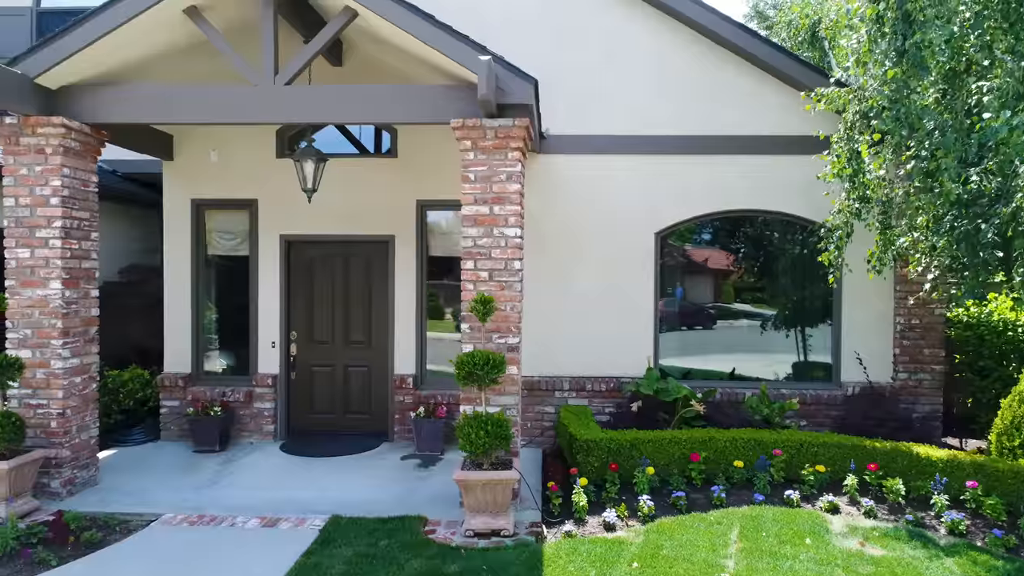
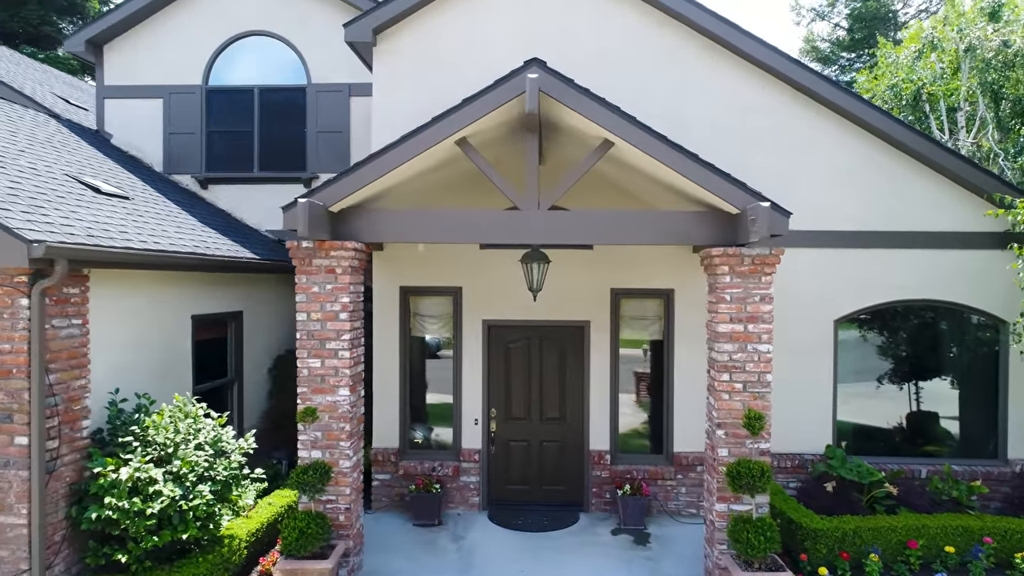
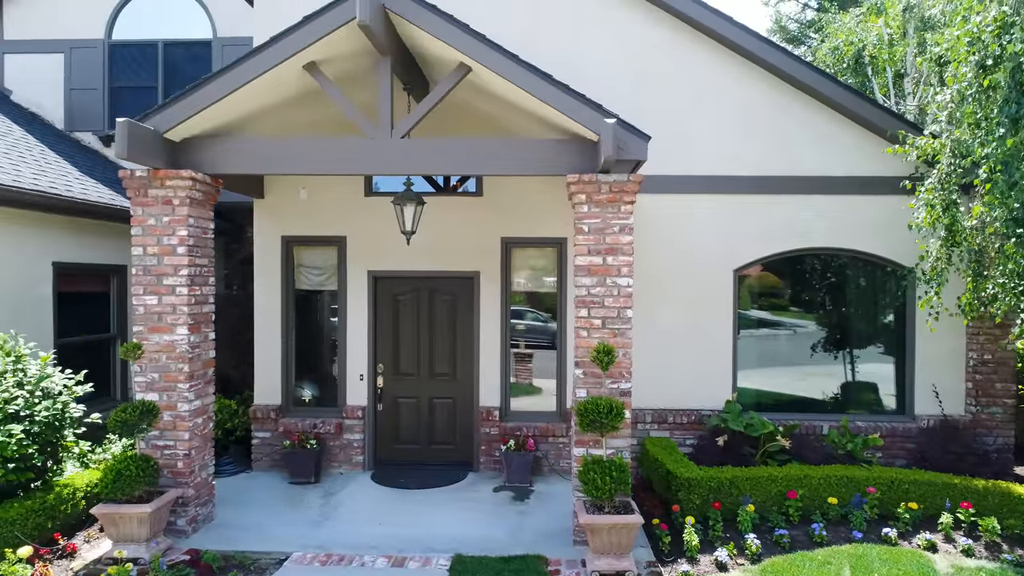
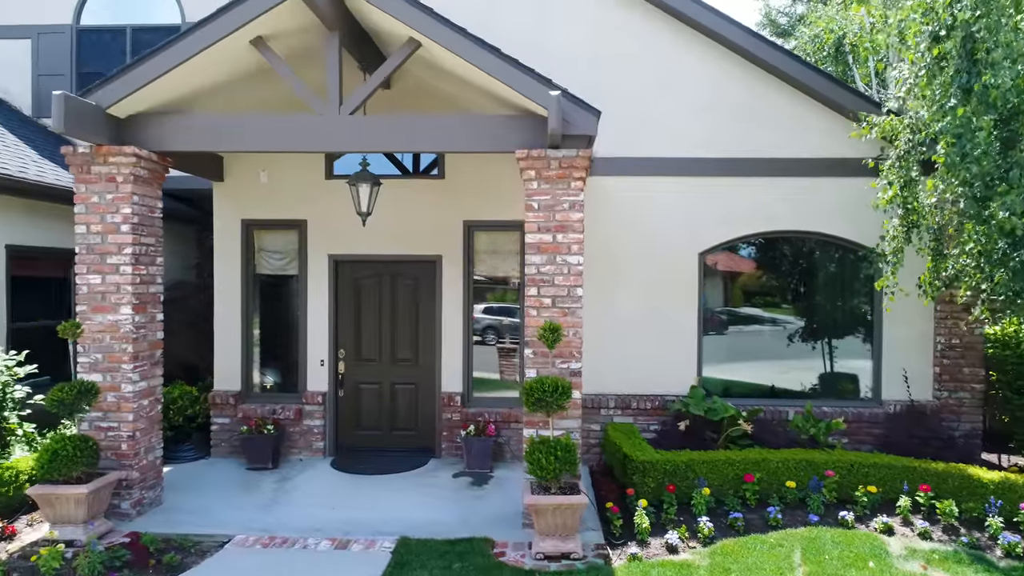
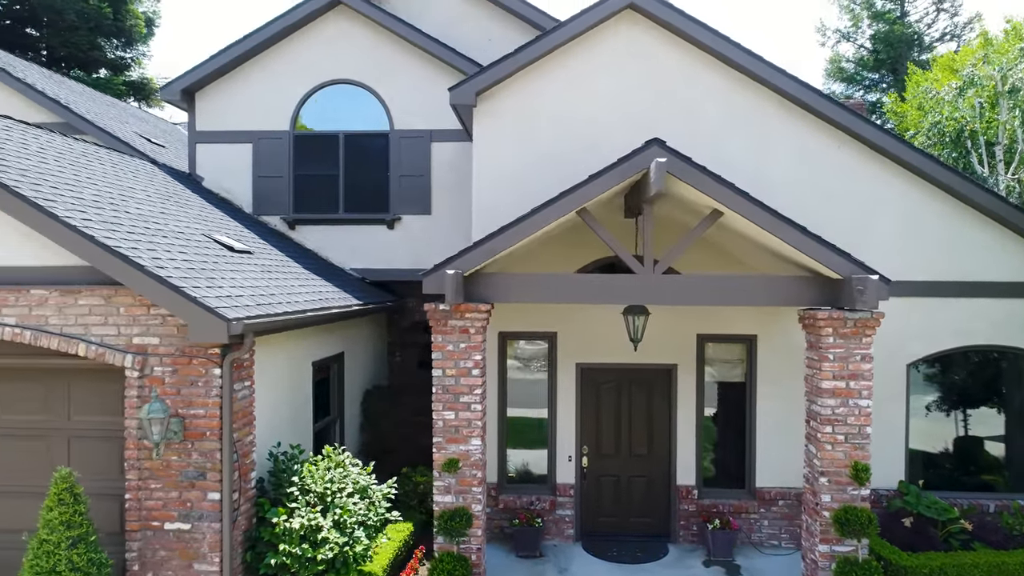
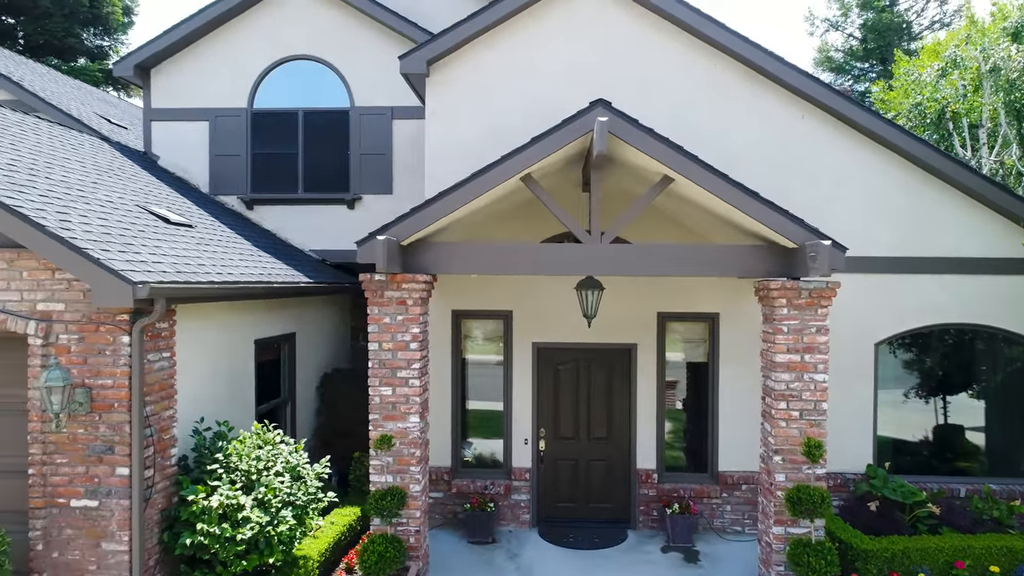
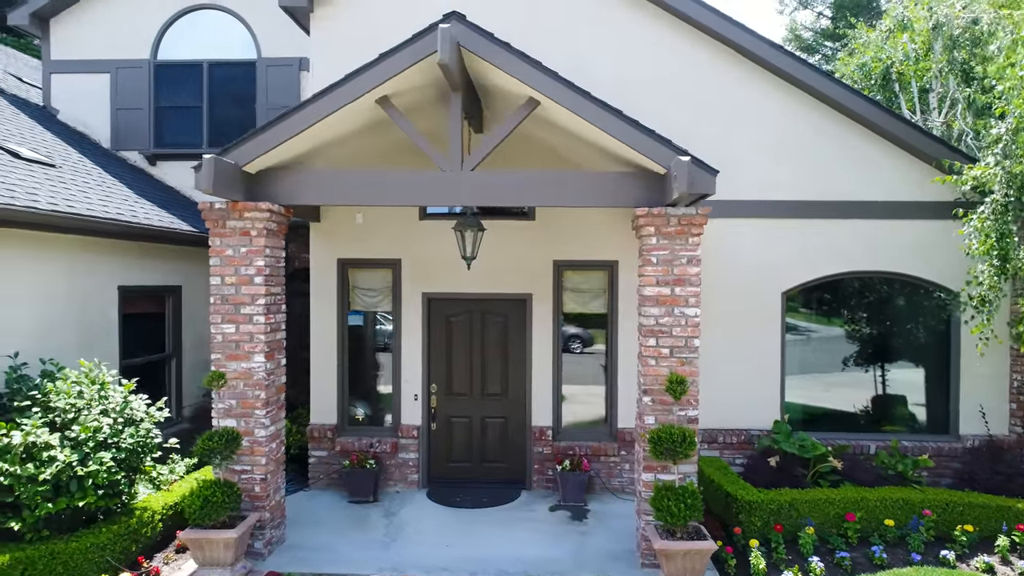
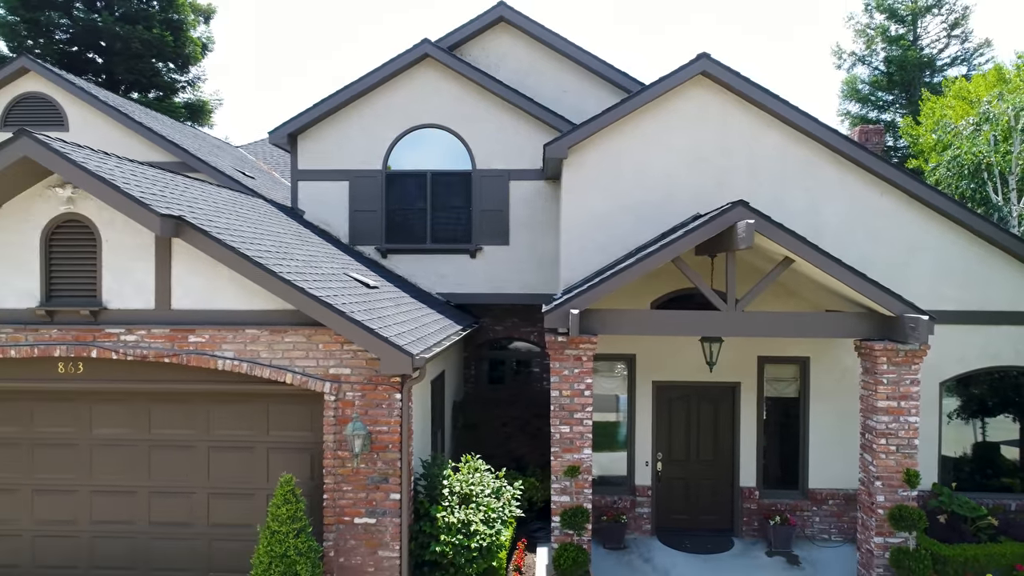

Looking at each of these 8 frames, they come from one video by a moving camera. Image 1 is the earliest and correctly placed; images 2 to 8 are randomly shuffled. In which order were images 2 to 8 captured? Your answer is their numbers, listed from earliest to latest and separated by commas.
4, 3, 7, 2, 6, 5, 8
